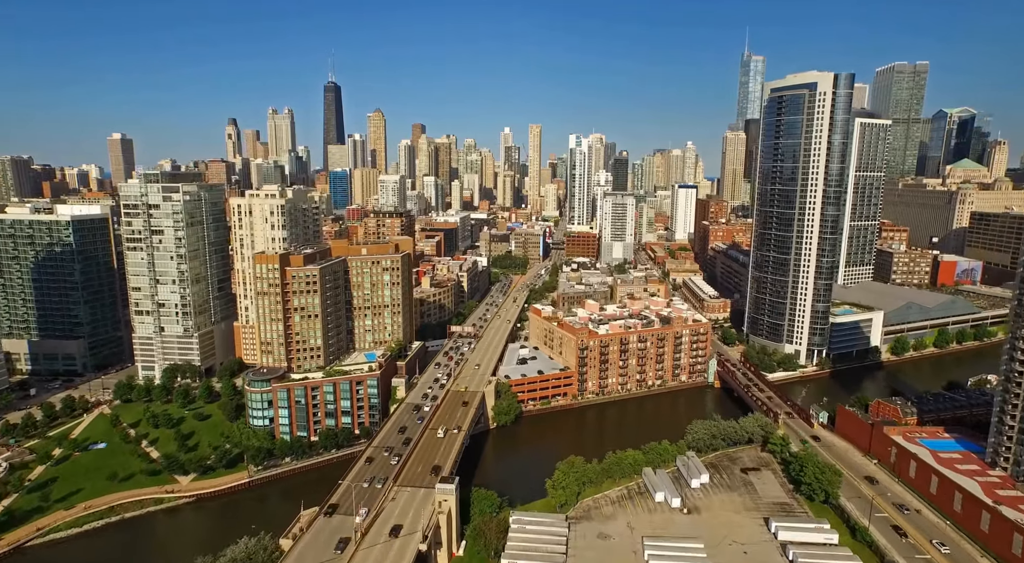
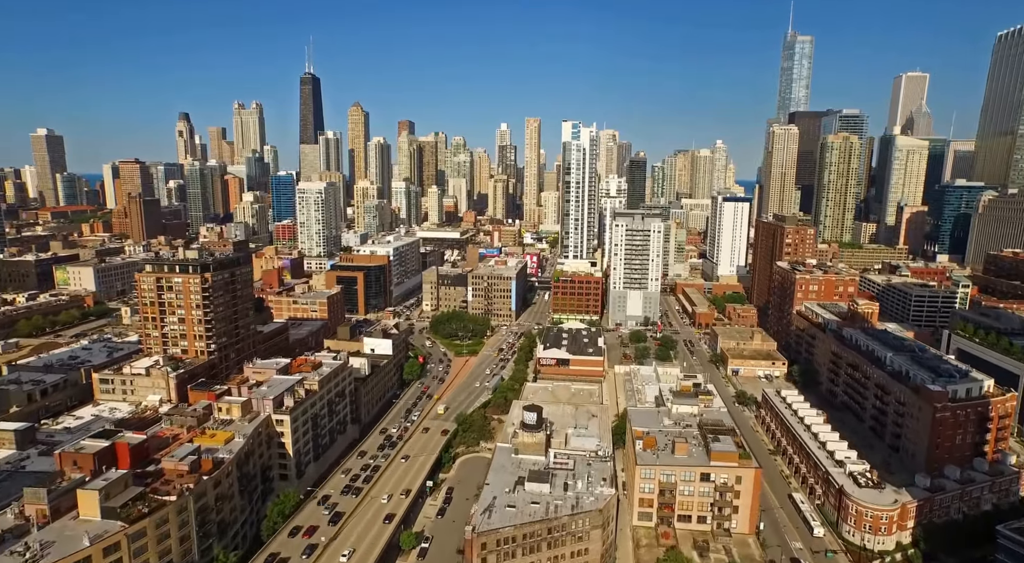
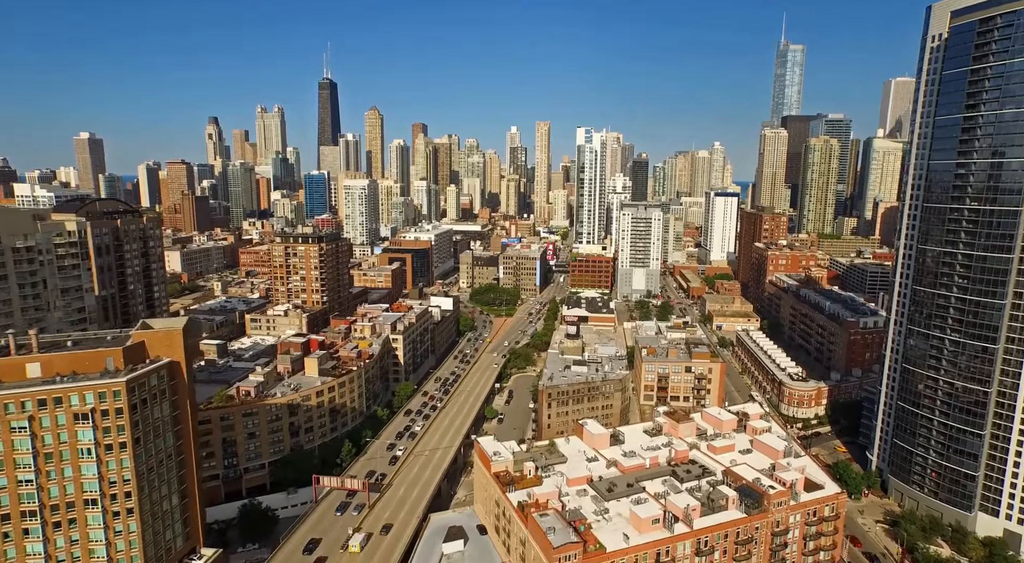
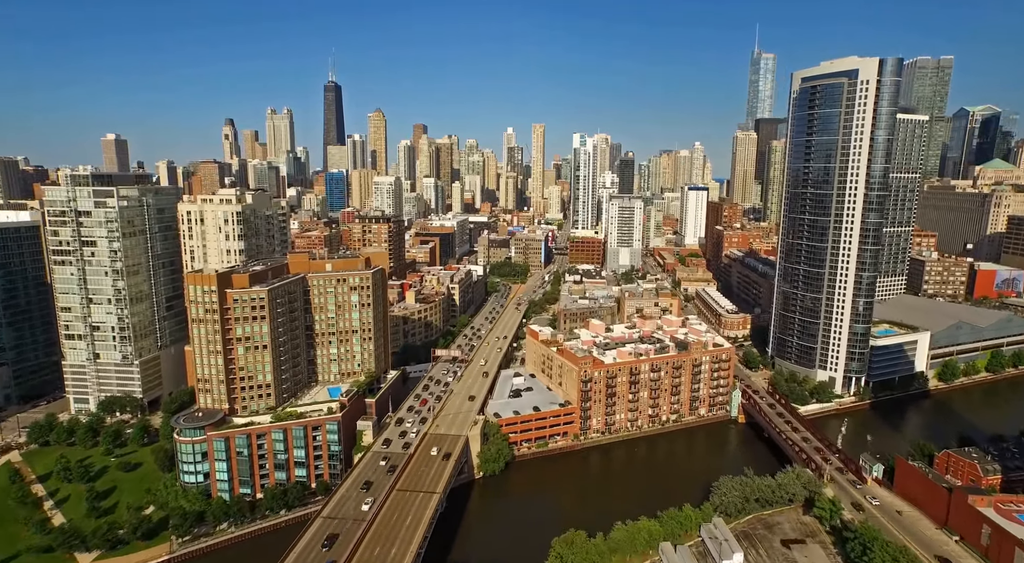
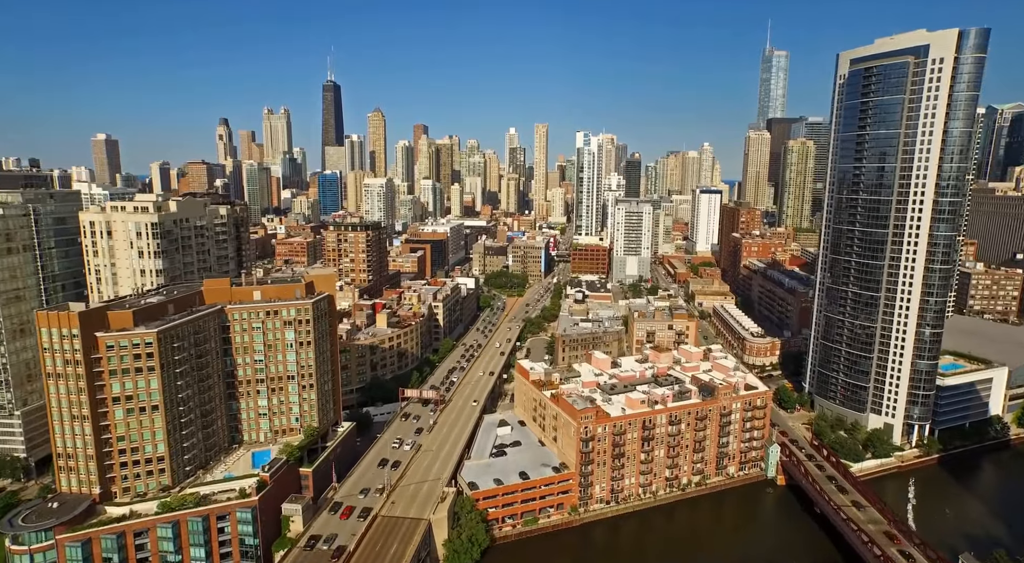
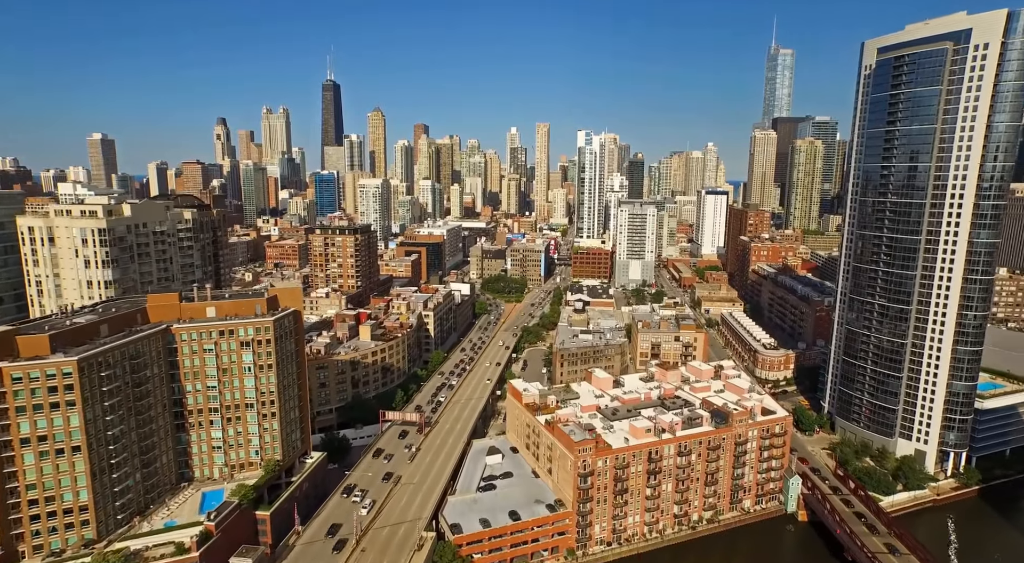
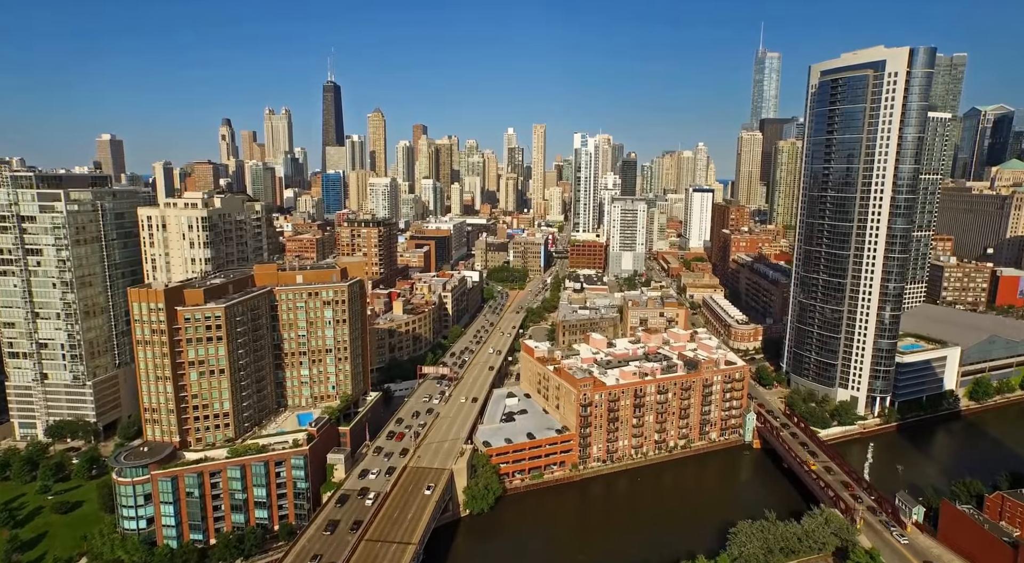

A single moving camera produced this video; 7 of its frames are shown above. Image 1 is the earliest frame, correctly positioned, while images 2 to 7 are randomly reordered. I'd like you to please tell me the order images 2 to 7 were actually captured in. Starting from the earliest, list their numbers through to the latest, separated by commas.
4, 7, 5, 6, 3, 2
